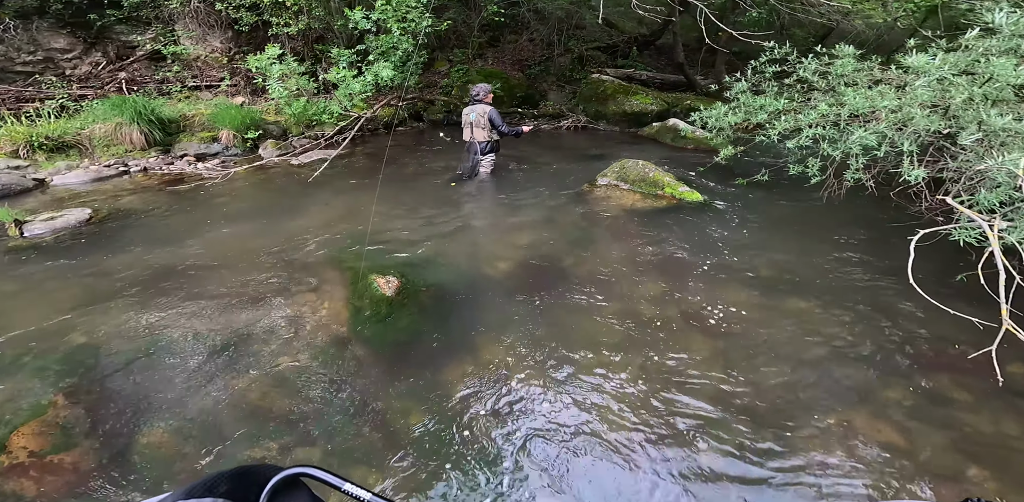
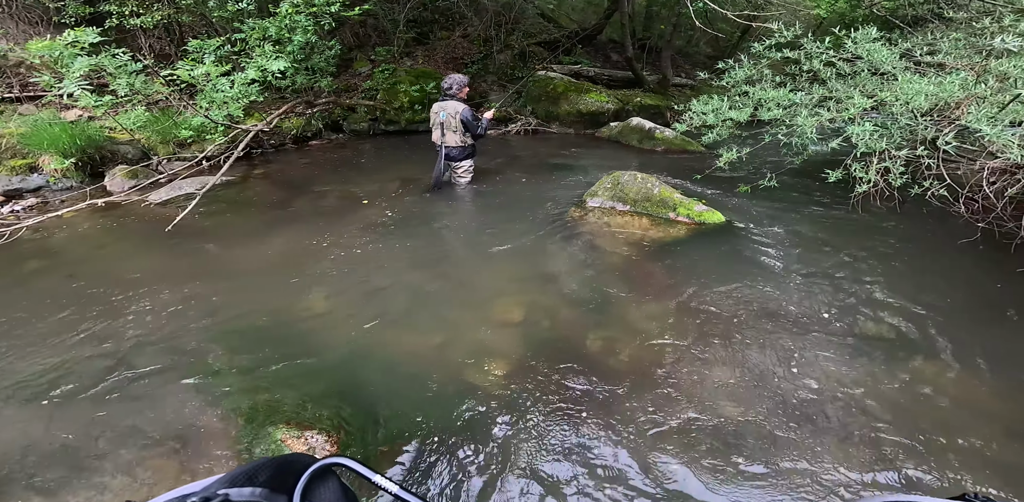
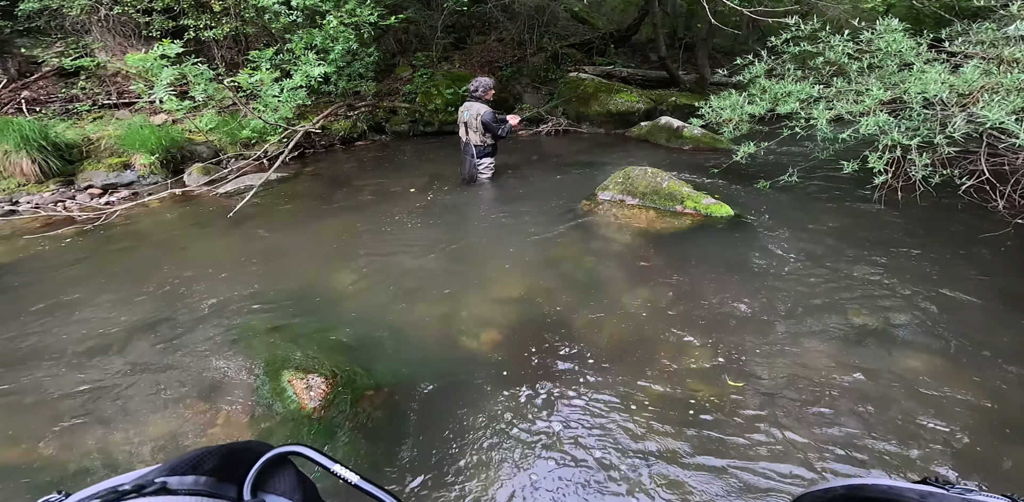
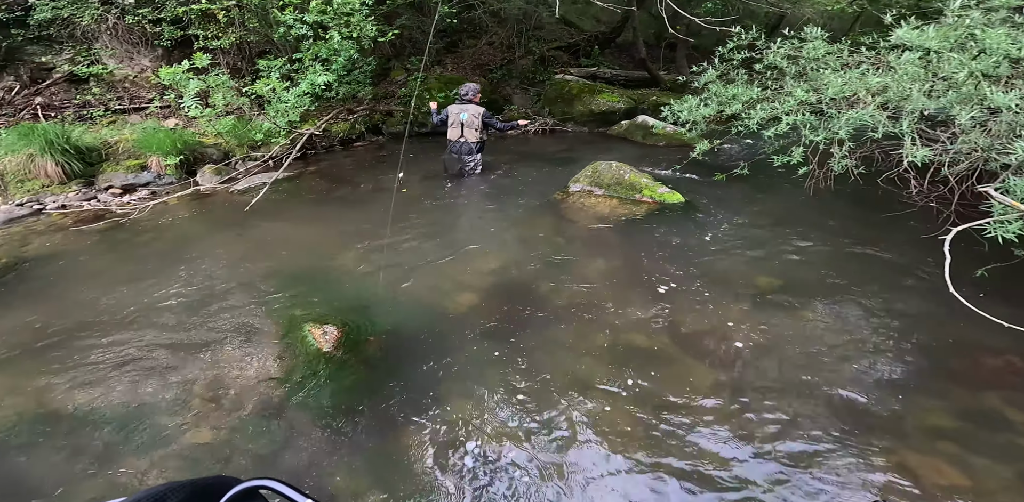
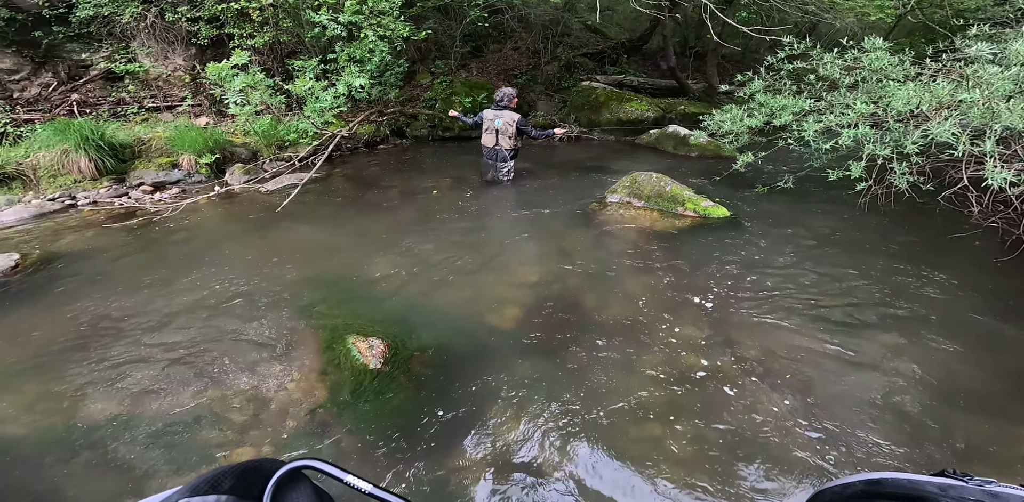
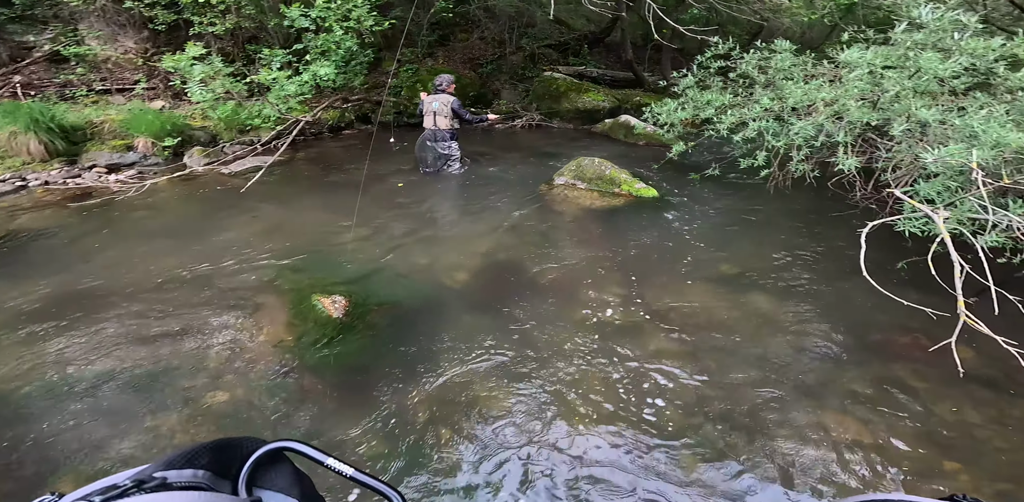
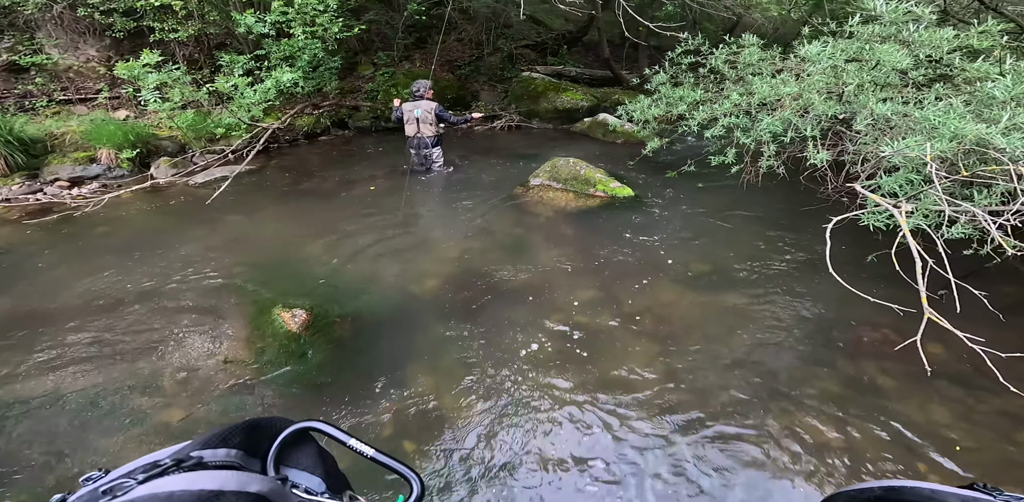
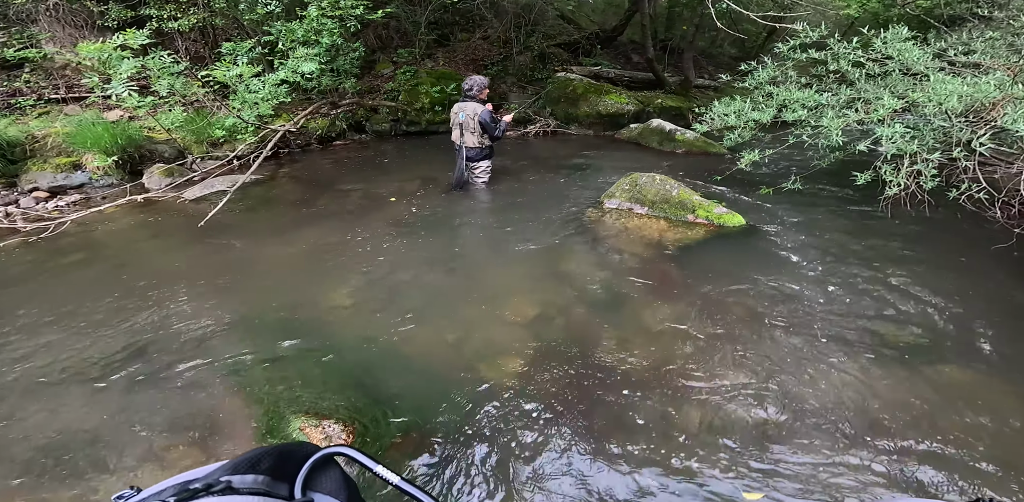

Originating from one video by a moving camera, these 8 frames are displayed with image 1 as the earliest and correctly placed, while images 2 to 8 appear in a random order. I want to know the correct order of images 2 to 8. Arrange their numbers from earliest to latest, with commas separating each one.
6, 7, 4, 5, 3, 8, 2
